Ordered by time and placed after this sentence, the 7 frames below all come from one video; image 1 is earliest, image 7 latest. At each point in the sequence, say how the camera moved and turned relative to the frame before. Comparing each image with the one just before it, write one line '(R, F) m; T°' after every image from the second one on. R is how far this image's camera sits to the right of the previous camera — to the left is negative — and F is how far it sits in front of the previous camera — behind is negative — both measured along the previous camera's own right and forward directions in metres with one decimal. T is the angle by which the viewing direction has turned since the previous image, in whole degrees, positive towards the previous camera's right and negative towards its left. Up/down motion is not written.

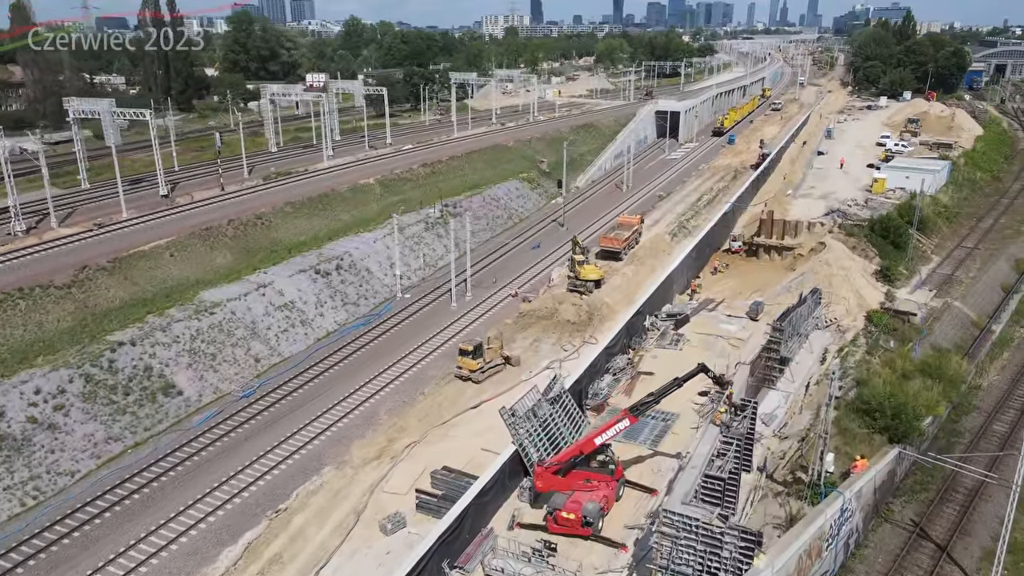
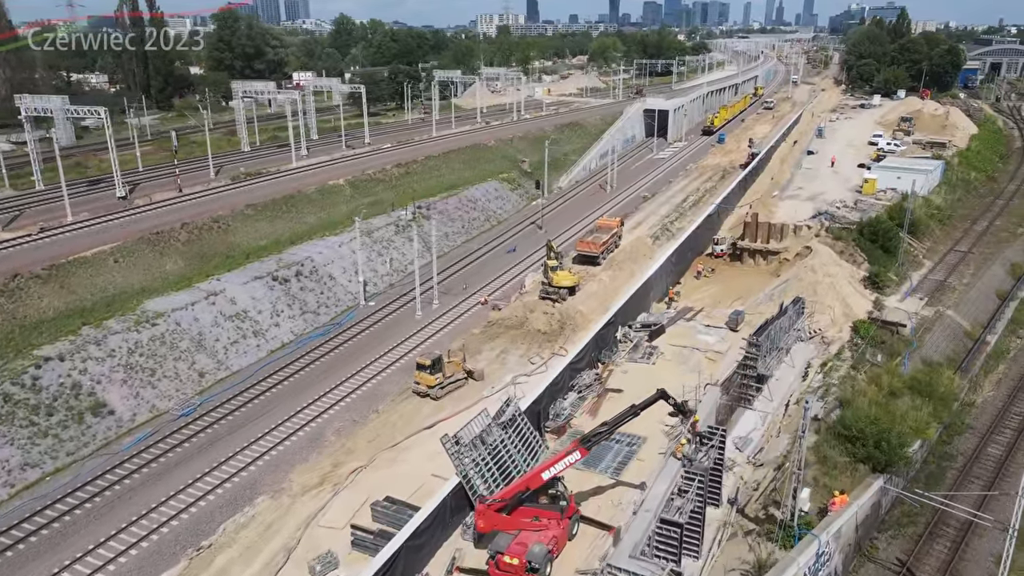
(+1.2, +1.8) m; 0°
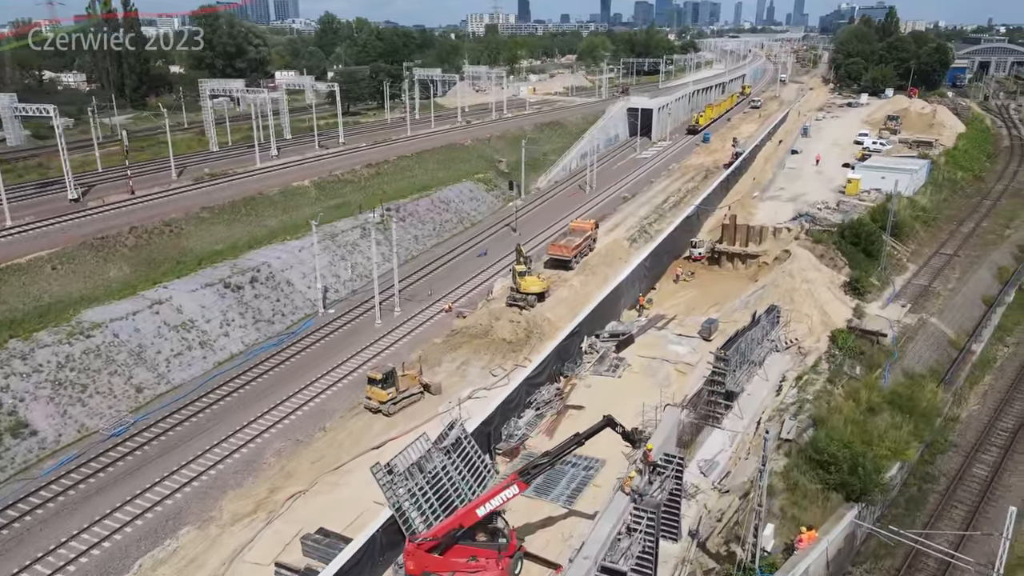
(+1.1, +1.5) m; +1°
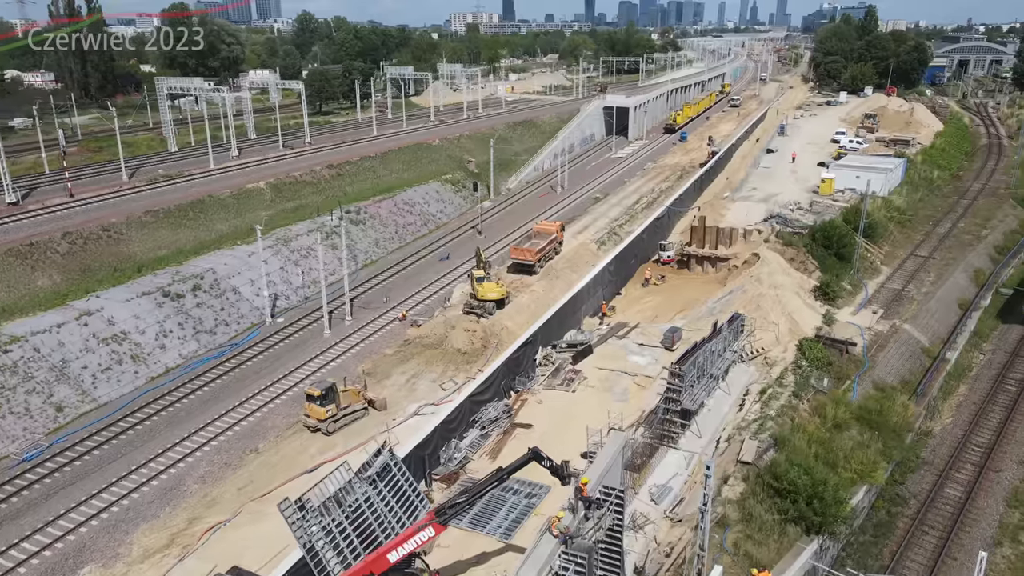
(+1.2, +1.5) m; +1°
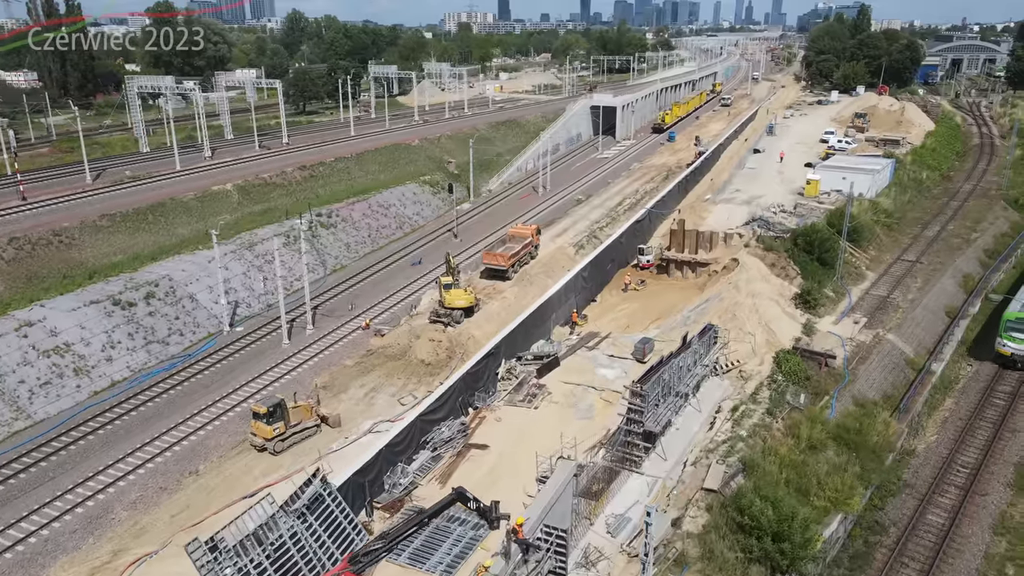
(+1.1, +1.3) m; 0°
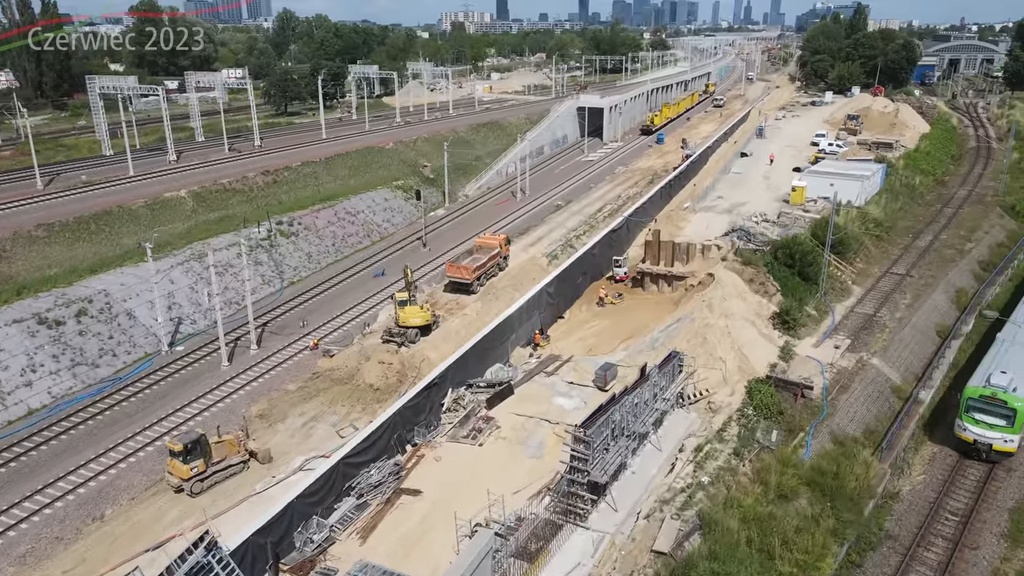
(+1.4, +1.9) m; 0°
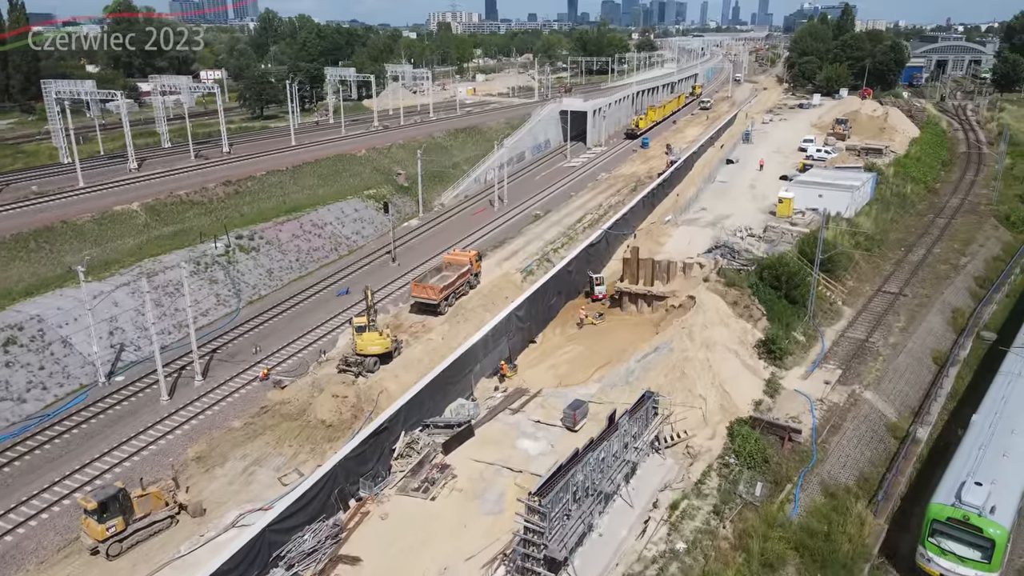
(+0.8, +1.9) m; +1°
